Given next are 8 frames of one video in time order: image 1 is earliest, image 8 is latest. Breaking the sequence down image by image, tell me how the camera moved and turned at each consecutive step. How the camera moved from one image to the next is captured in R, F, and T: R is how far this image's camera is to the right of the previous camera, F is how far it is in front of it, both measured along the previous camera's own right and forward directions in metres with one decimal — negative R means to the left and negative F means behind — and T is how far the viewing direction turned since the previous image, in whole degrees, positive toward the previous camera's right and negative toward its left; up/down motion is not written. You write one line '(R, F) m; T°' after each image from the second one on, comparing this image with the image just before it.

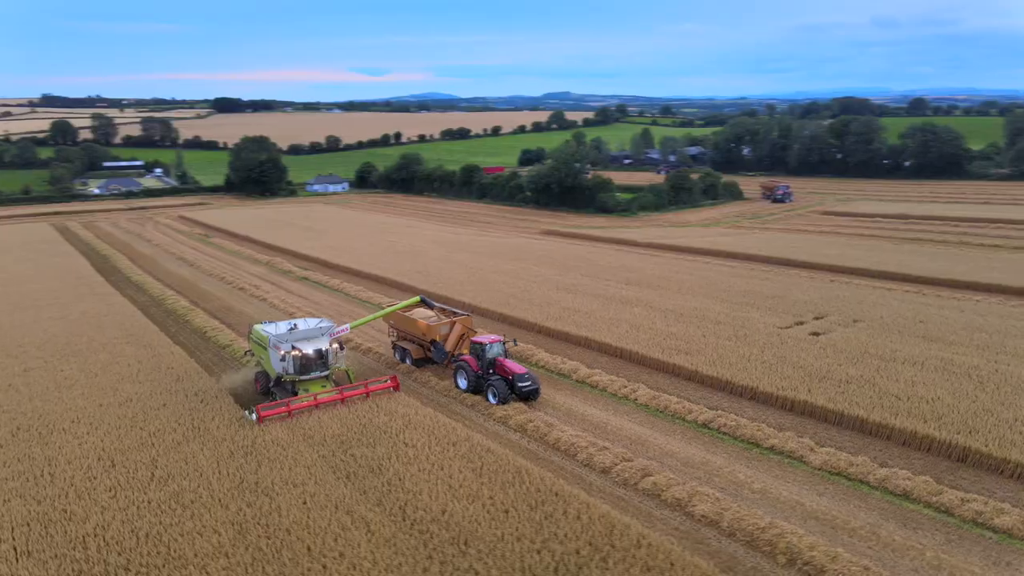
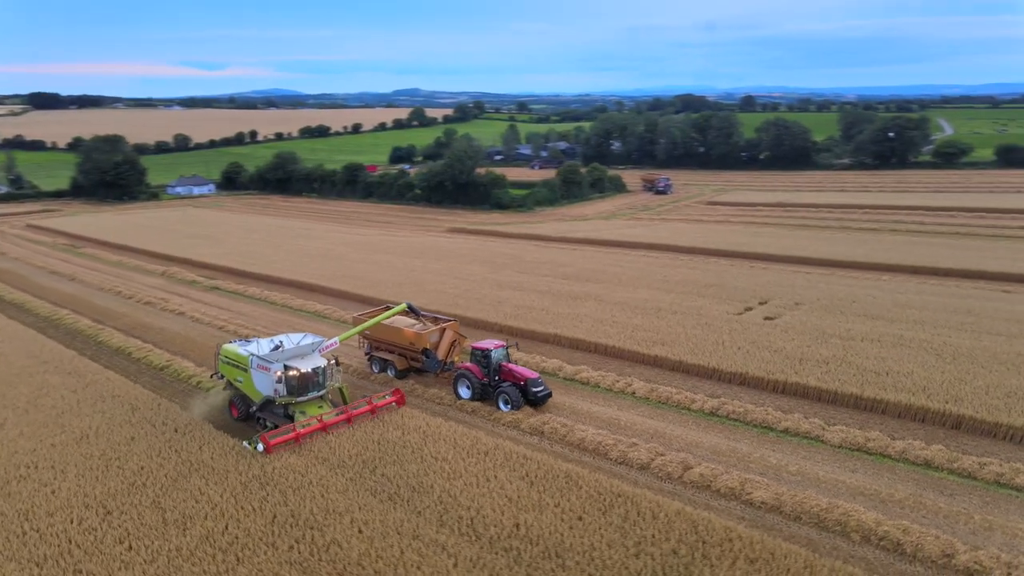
(-2.7, +0.7) m; +11°
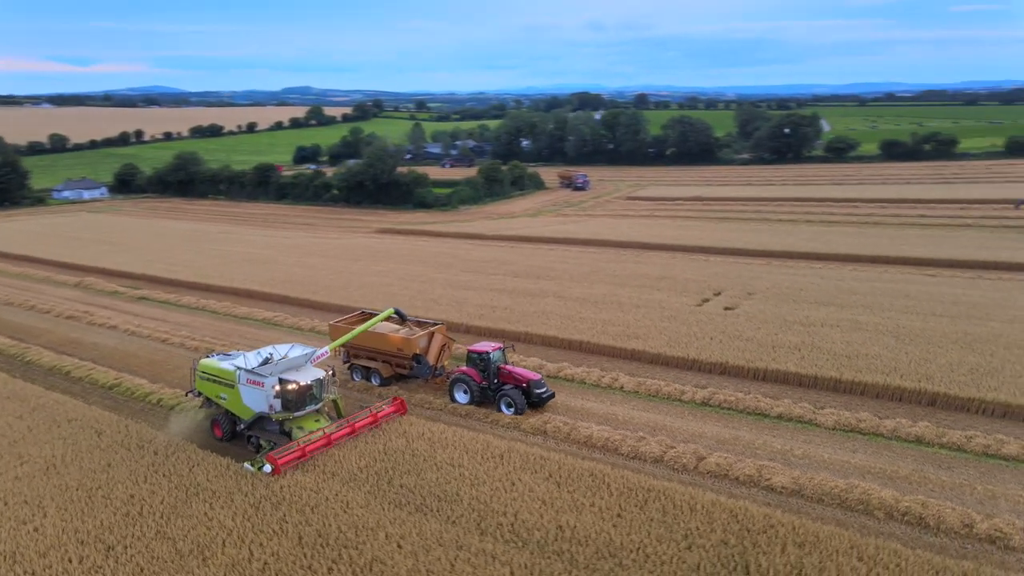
(-1.7, +0.3) m; +8°
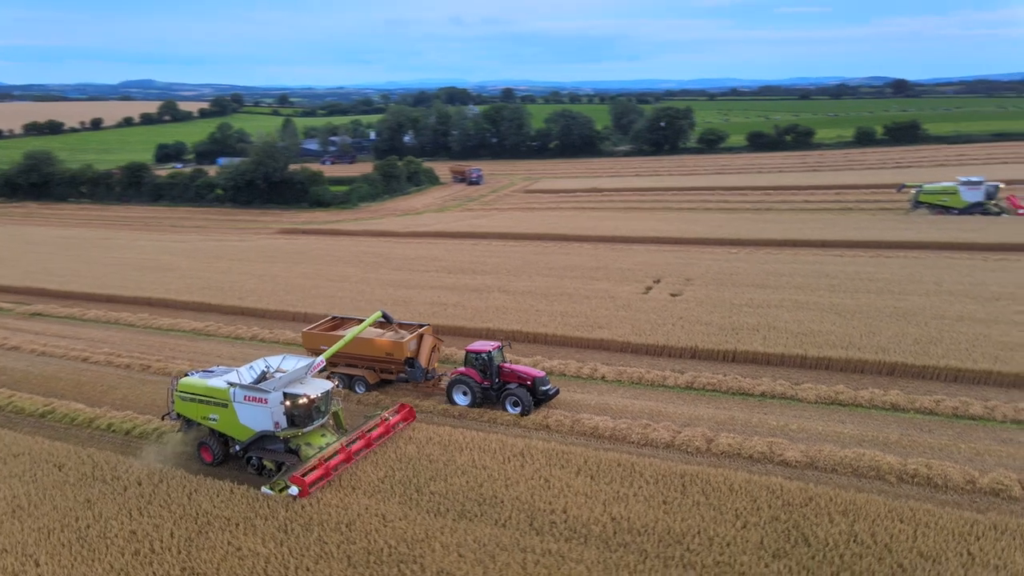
(-2.2, +0.4) m; +10°
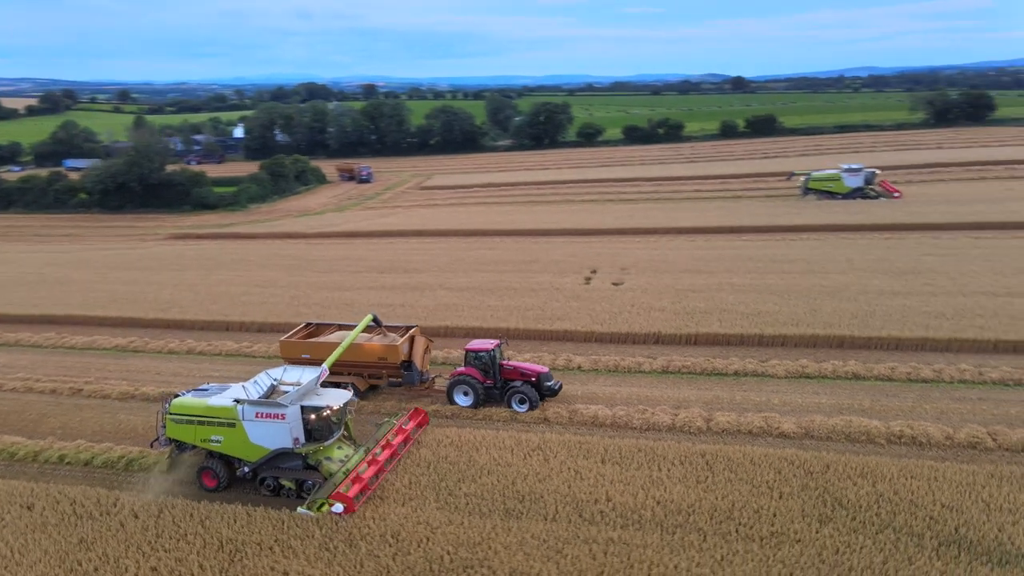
(-2.2, +0.3) m; +10°
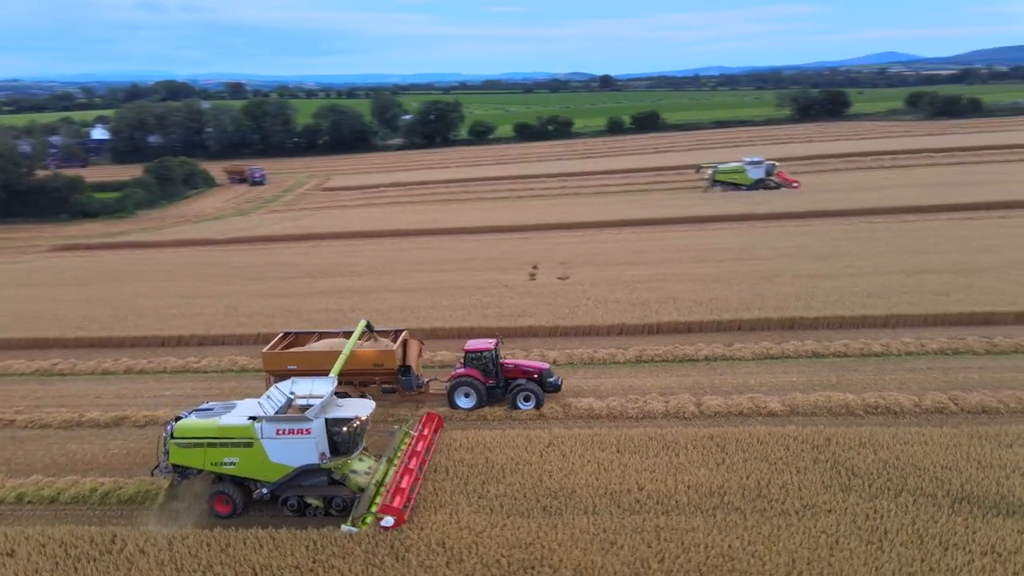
(-2.0, +0.2) m; +9°
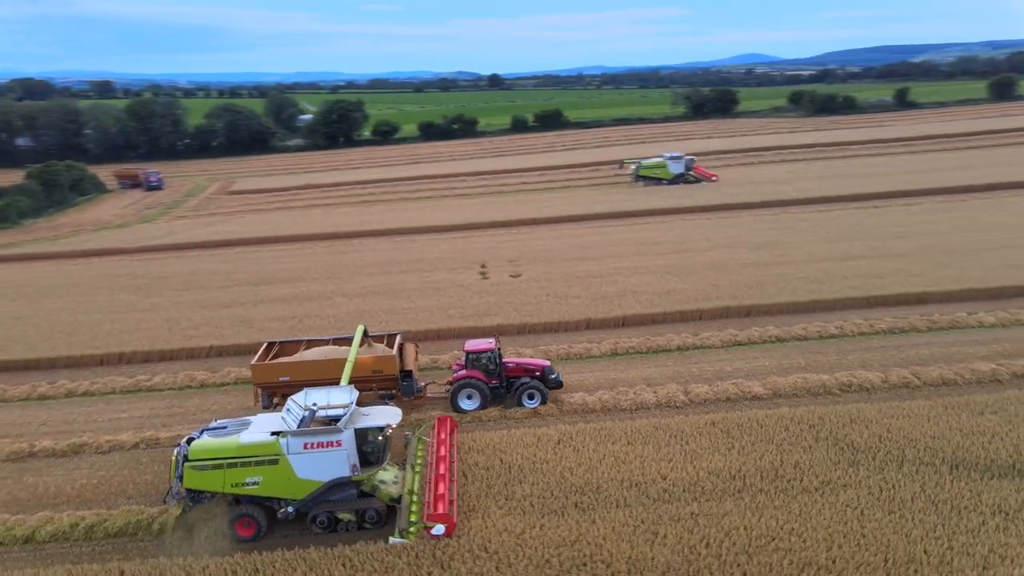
(-1.7, +0.2) m; +8°
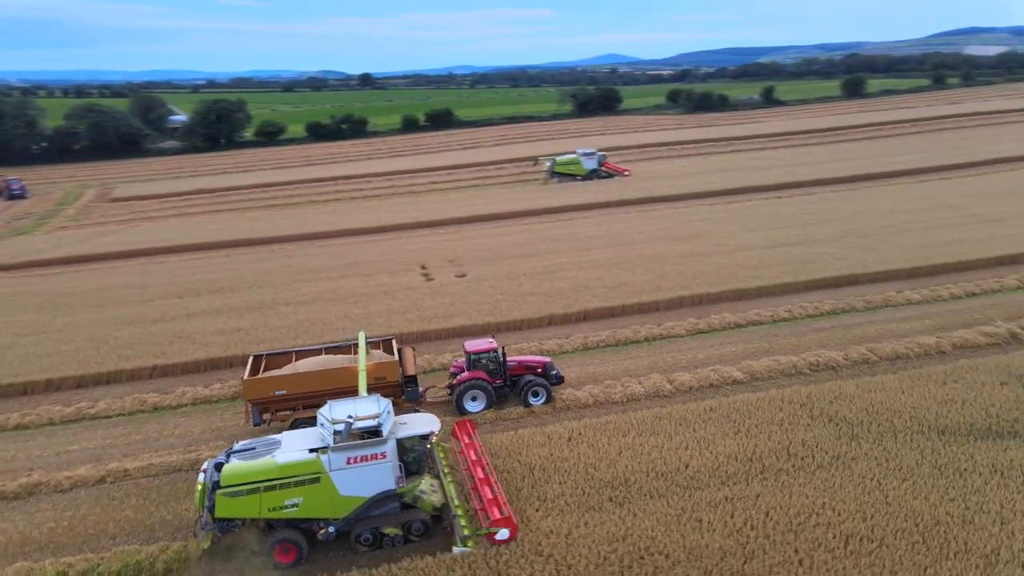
(-1.9, +0.3) m; +9°
